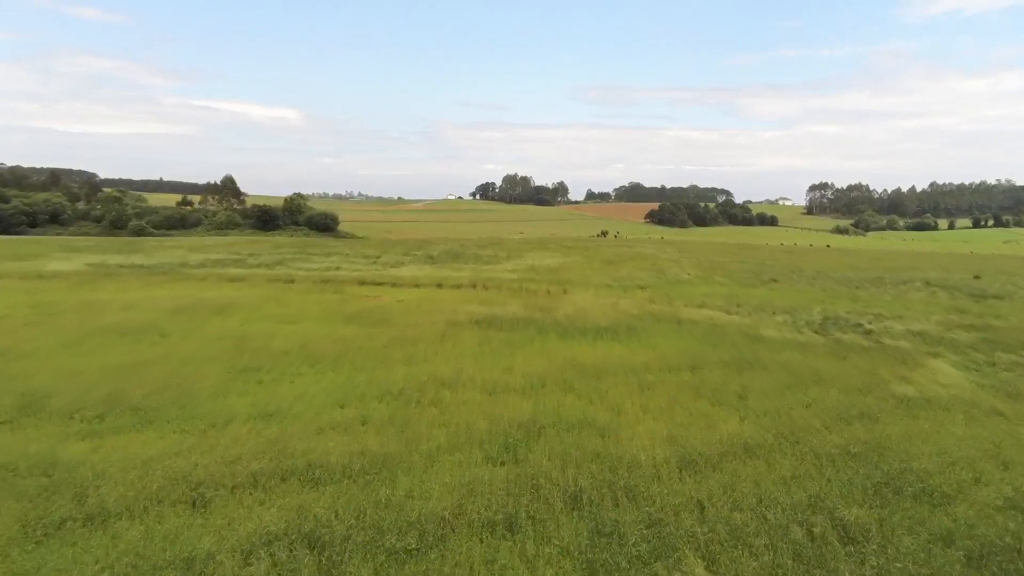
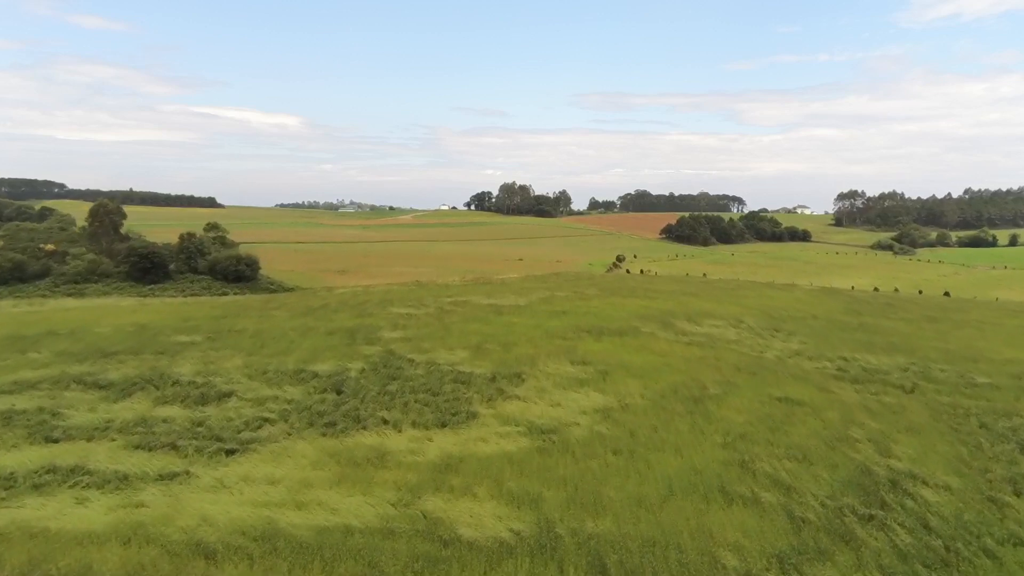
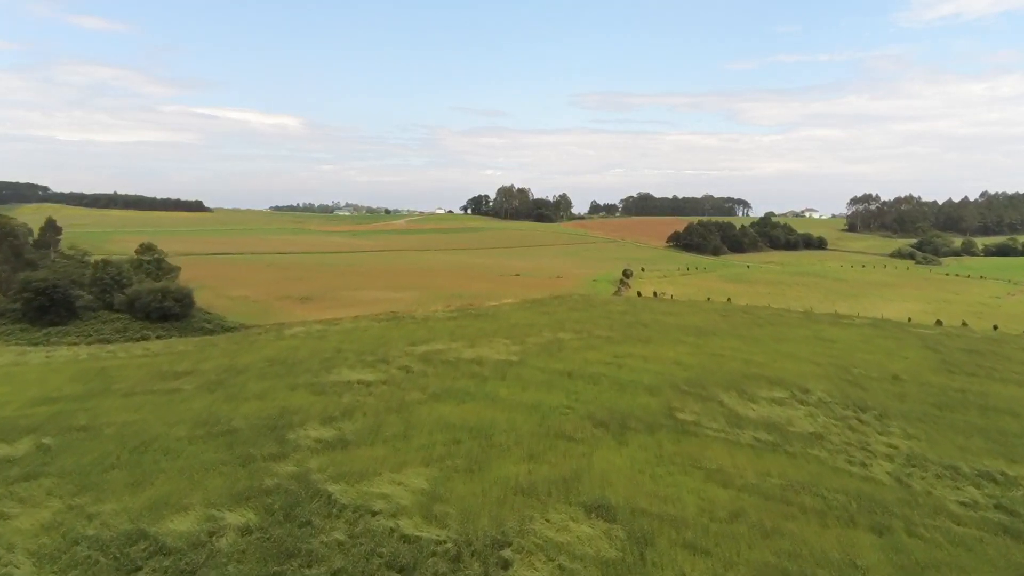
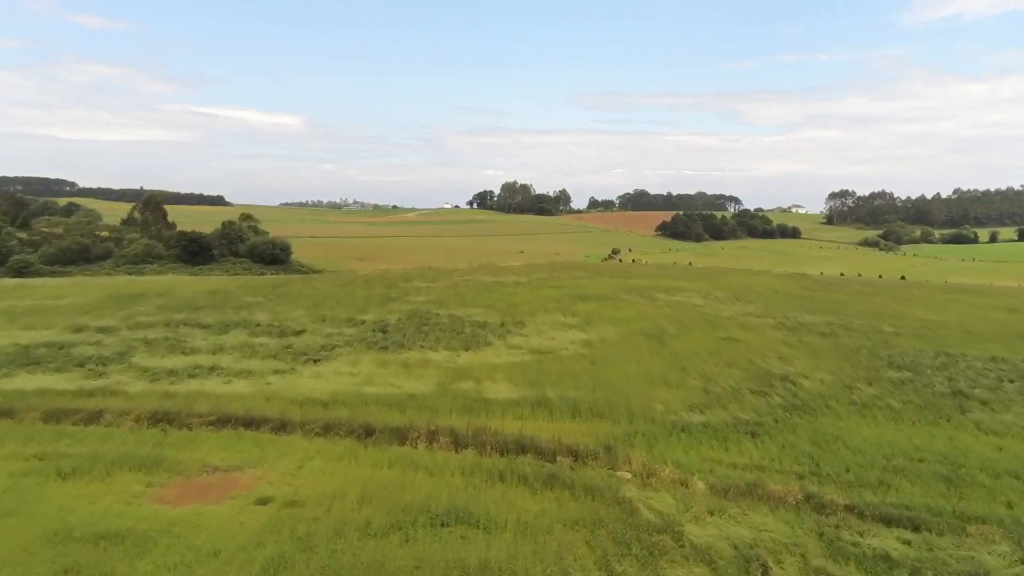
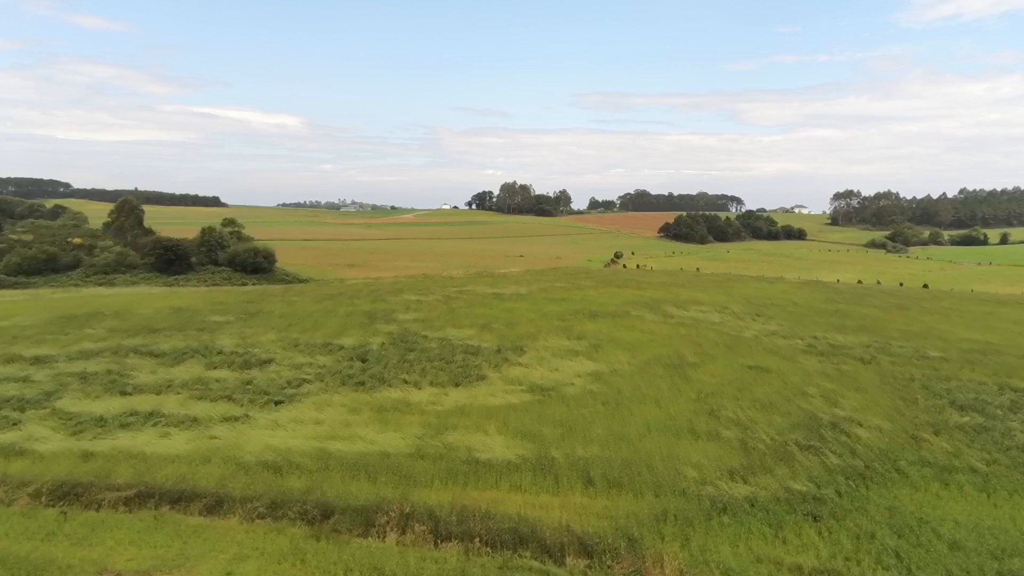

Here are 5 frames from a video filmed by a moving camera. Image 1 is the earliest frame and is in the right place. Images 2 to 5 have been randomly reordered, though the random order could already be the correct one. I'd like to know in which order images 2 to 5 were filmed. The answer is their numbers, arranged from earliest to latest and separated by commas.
4, 5, 2, 3
